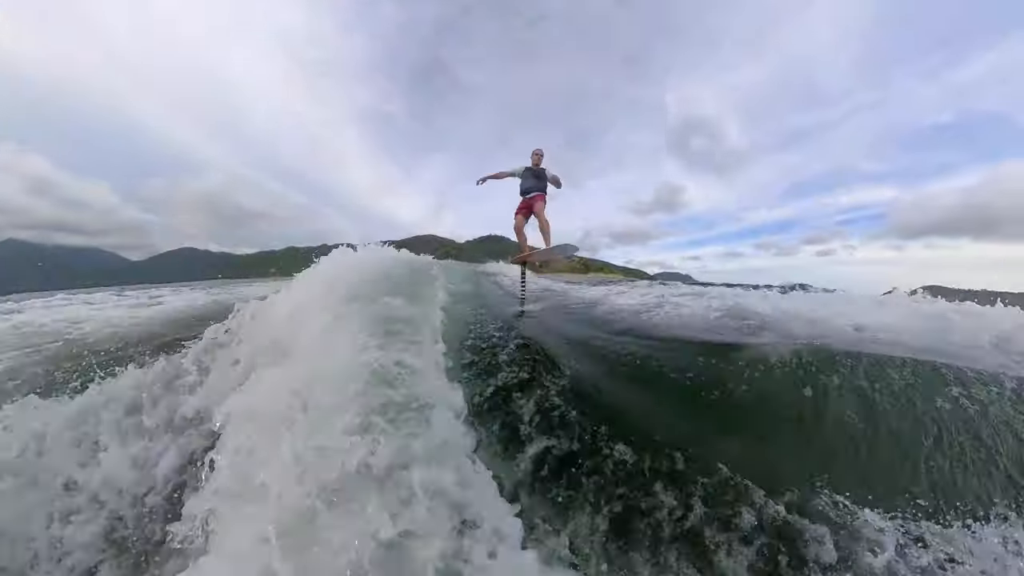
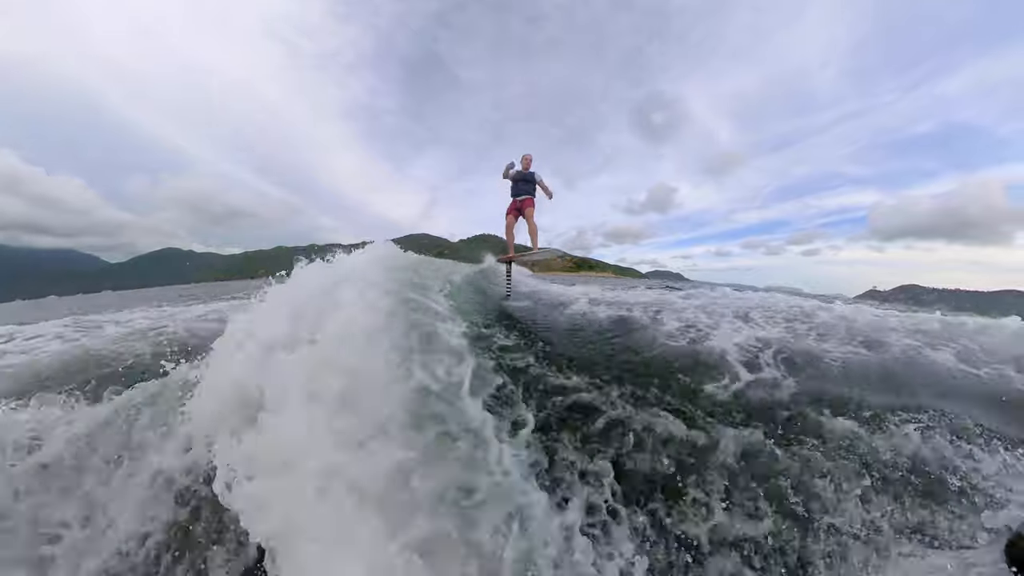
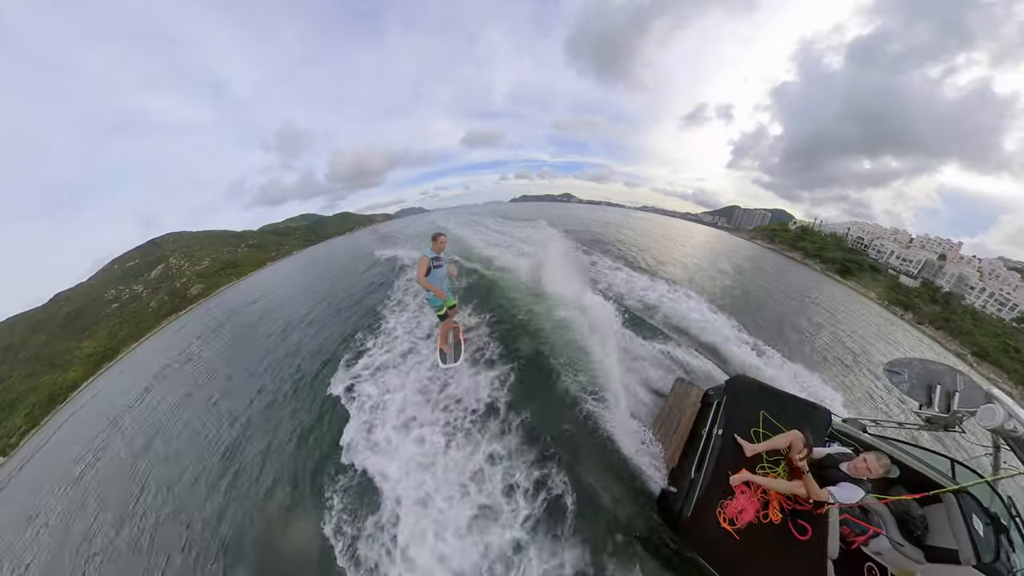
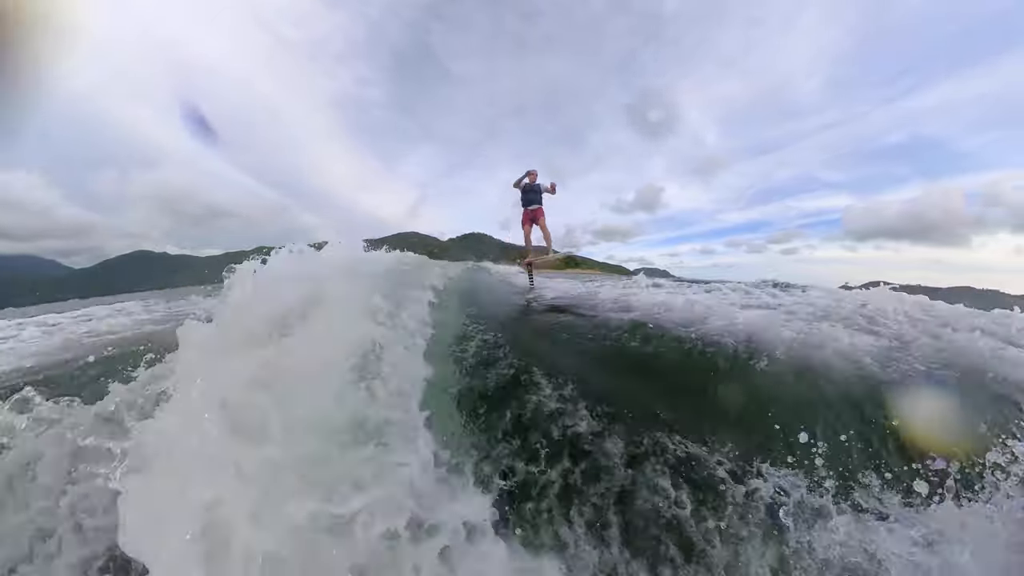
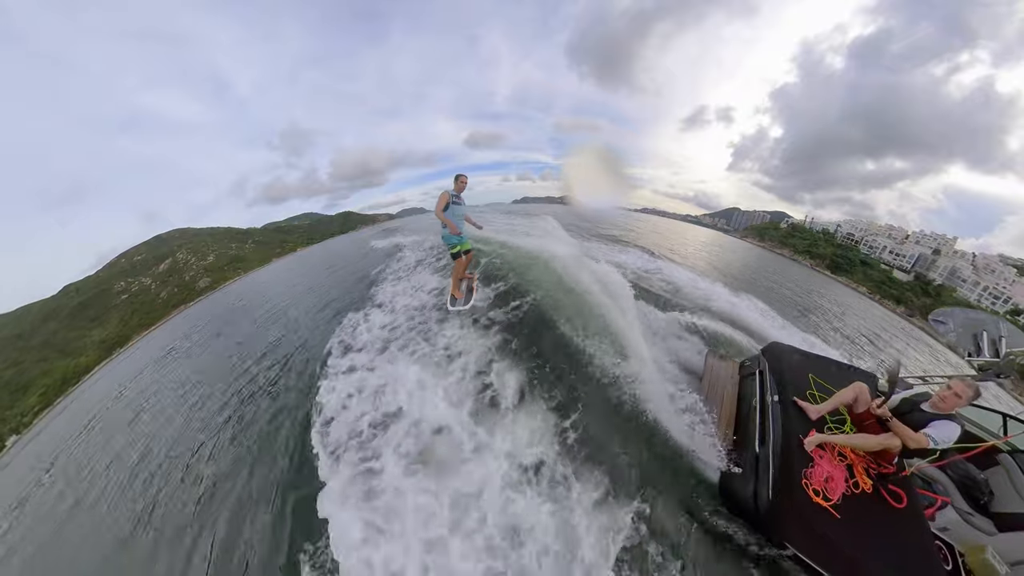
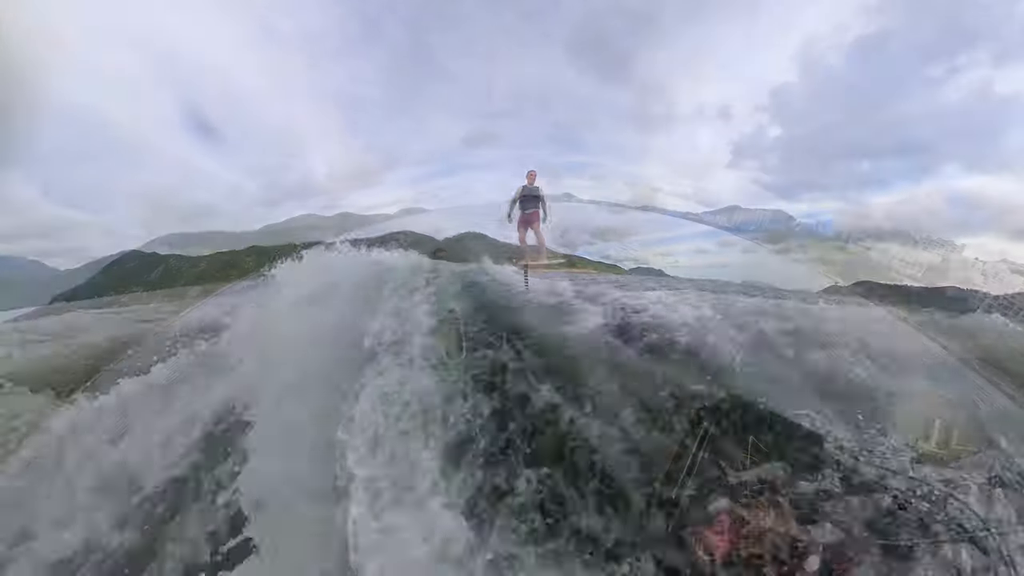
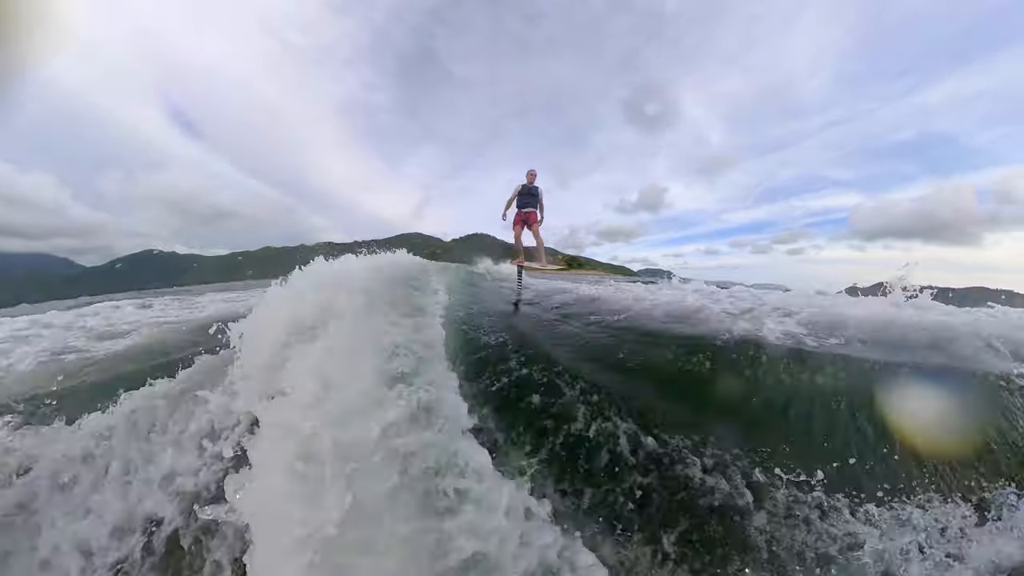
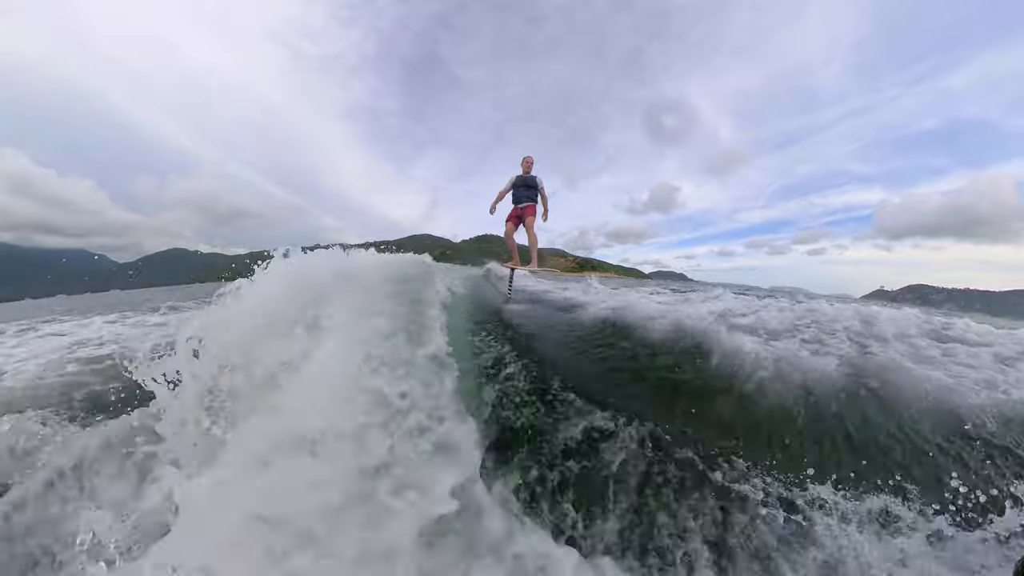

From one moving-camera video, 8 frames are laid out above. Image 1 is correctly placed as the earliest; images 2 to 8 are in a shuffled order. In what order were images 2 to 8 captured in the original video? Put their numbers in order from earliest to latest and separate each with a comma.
8, 2, 7, 4, 6, 3, 5
